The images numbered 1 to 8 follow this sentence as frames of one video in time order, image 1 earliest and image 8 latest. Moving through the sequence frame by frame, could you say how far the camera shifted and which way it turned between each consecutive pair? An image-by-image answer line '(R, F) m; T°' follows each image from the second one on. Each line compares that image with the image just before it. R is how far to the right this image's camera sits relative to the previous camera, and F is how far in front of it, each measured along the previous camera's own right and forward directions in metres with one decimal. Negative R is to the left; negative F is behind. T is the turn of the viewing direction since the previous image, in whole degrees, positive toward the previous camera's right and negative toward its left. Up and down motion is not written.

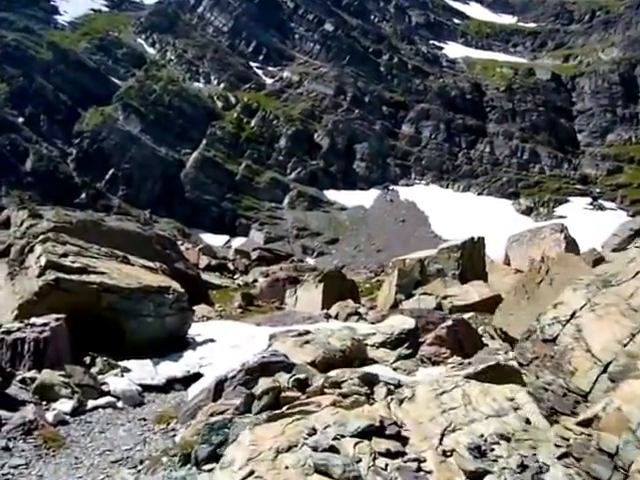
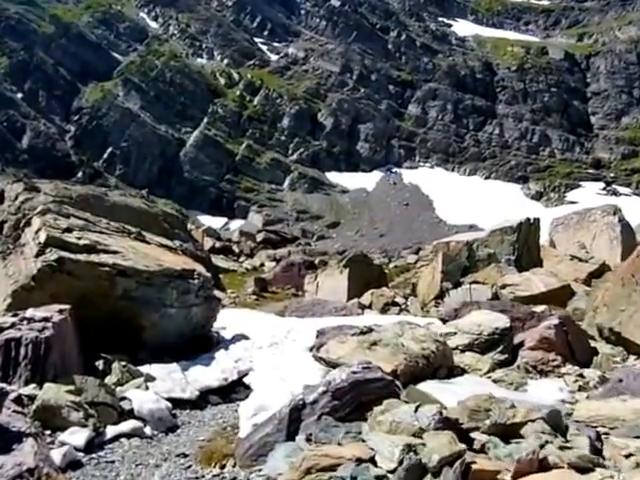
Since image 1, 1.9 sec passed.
(-2.4, +4.9) m; 0°
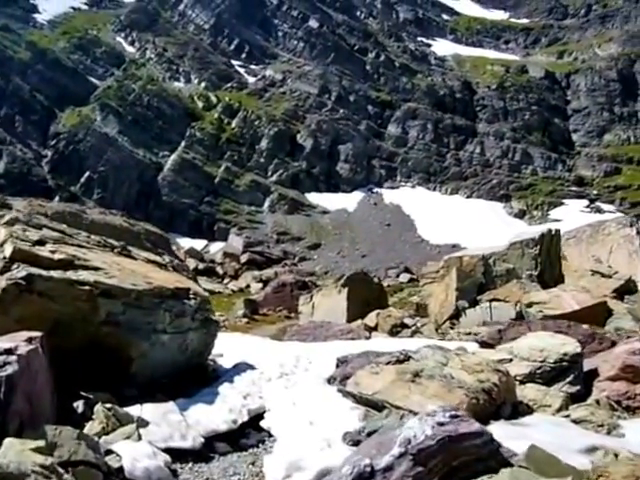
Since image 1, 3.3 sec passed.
(-1.3, +3.4) m; +2°
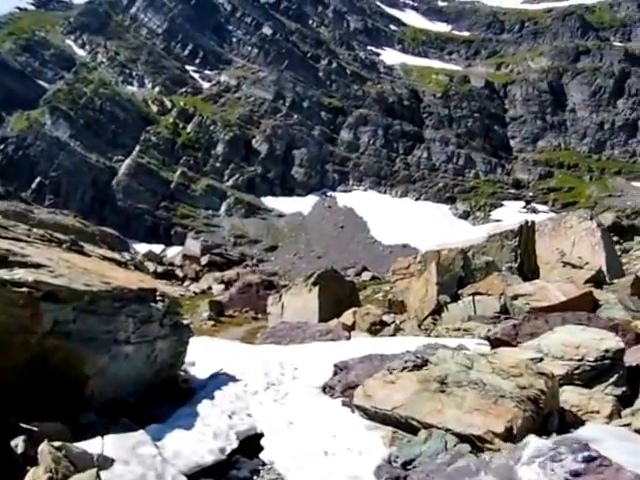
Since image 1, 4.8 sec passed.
(-1.0, +2.9) m; +4°
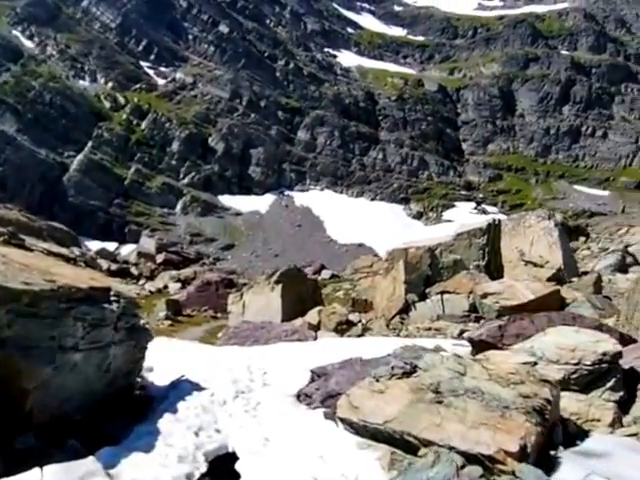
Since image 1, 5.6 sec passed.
(-0.5, +1.5) m; +4°
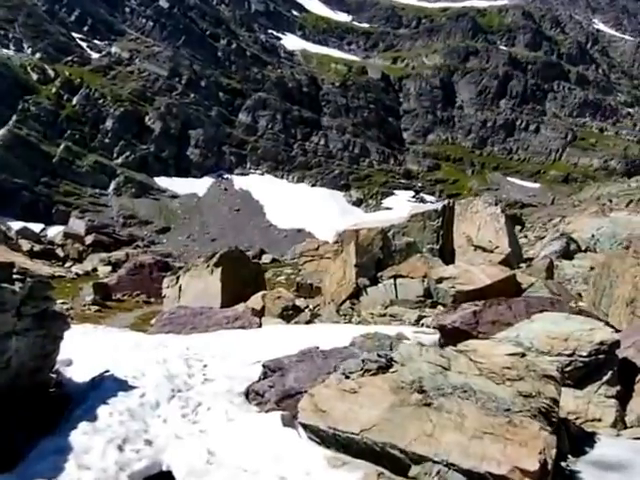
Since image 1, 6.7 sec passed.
(-0.3, +2.3) m; +6°
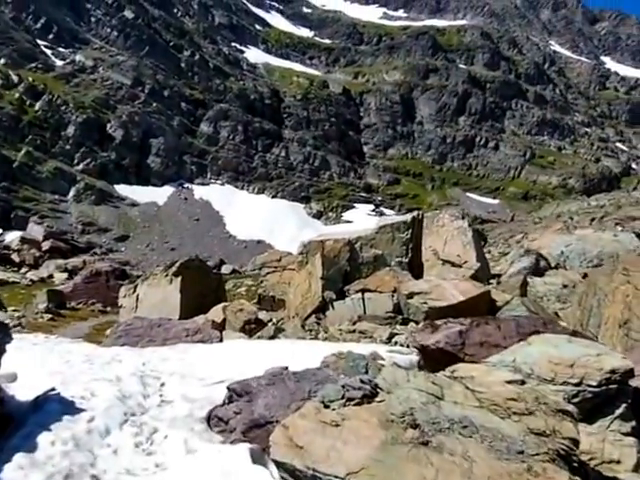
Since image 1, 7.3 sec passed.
(-0.3, +1.4) m; +3°
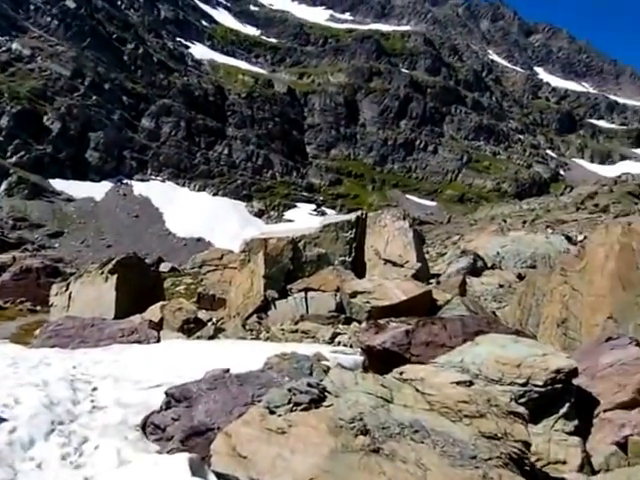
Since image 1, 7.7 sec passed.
(-0.1, +0.5) m; +6°
